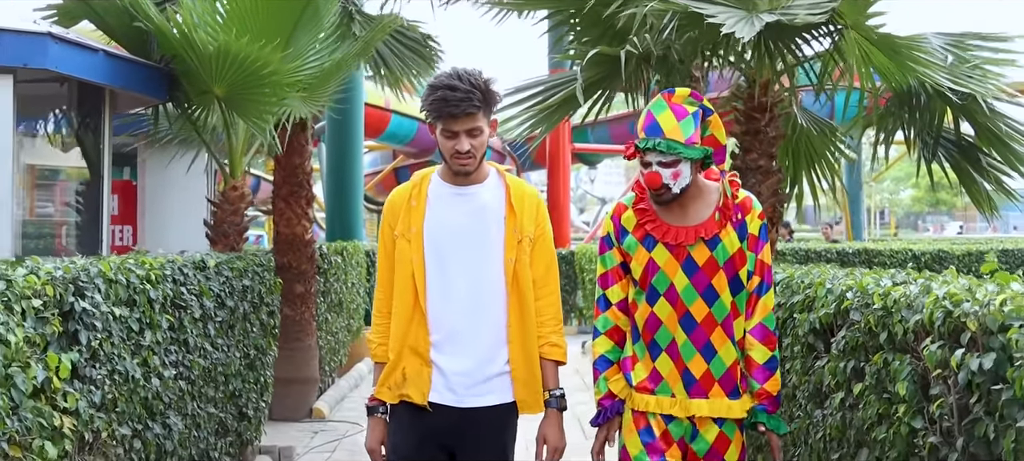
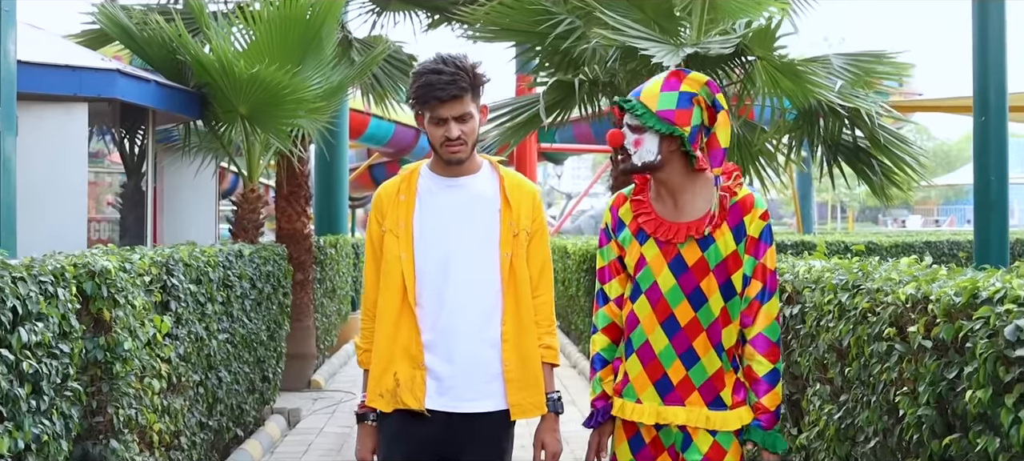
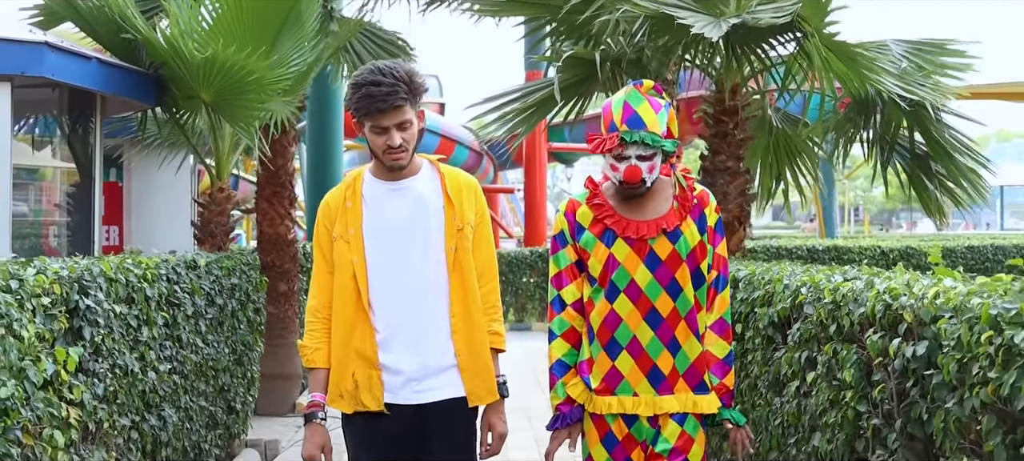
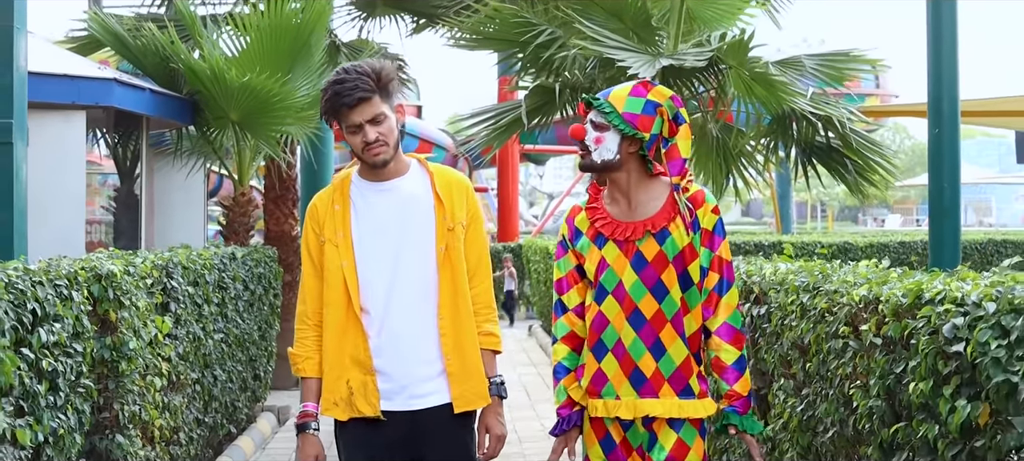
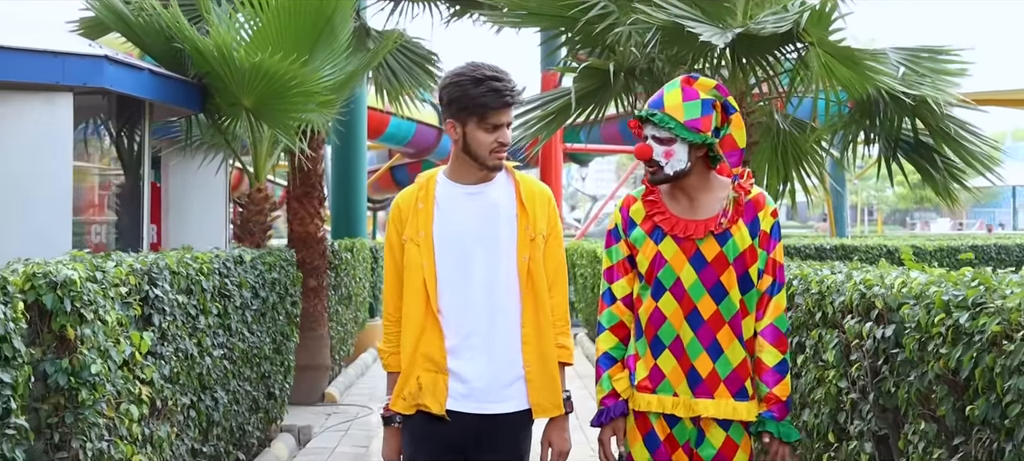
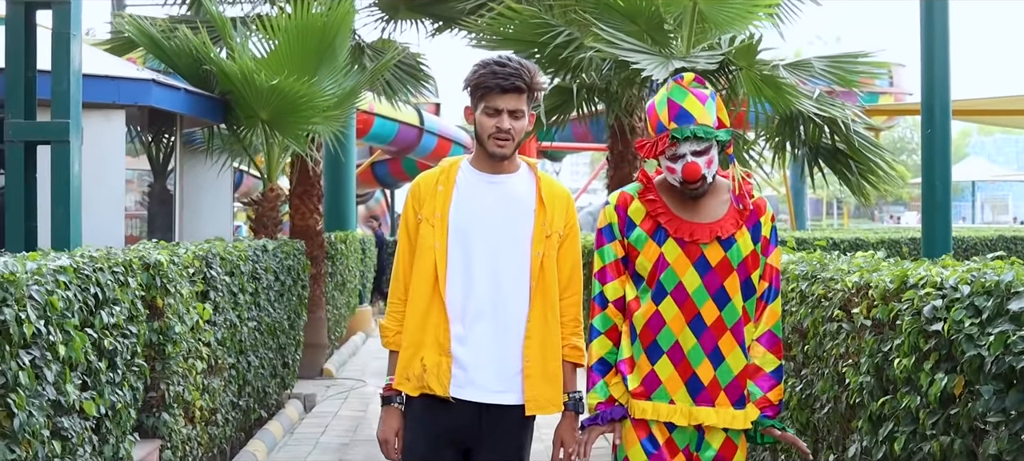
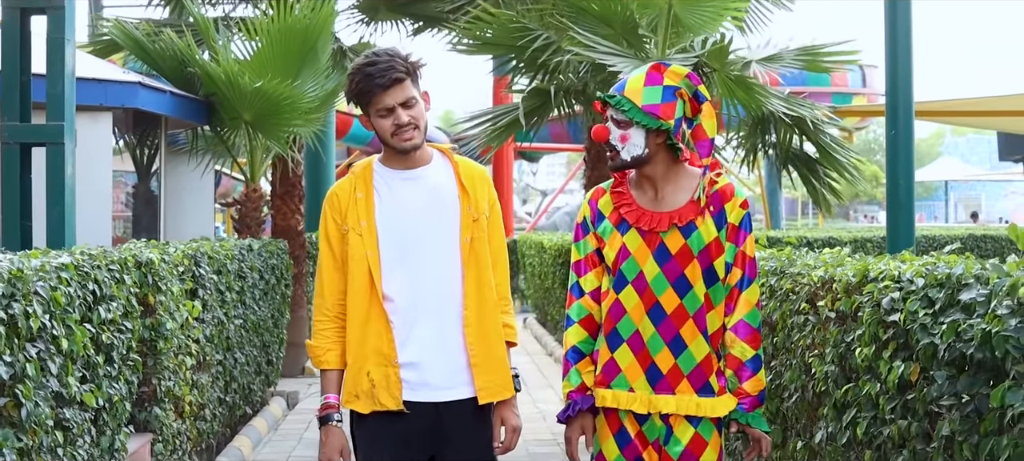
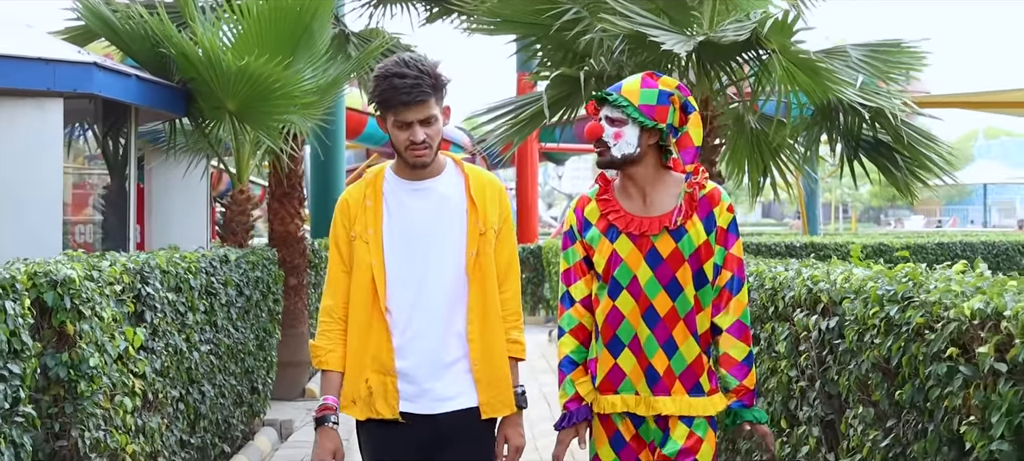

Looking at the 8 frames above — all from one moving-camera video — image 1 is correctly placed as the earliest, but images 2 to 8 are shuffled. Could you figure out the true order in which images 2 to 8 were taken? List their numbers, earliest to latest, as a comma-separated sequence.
3, 5, 8, 2, 4, 6, 7
